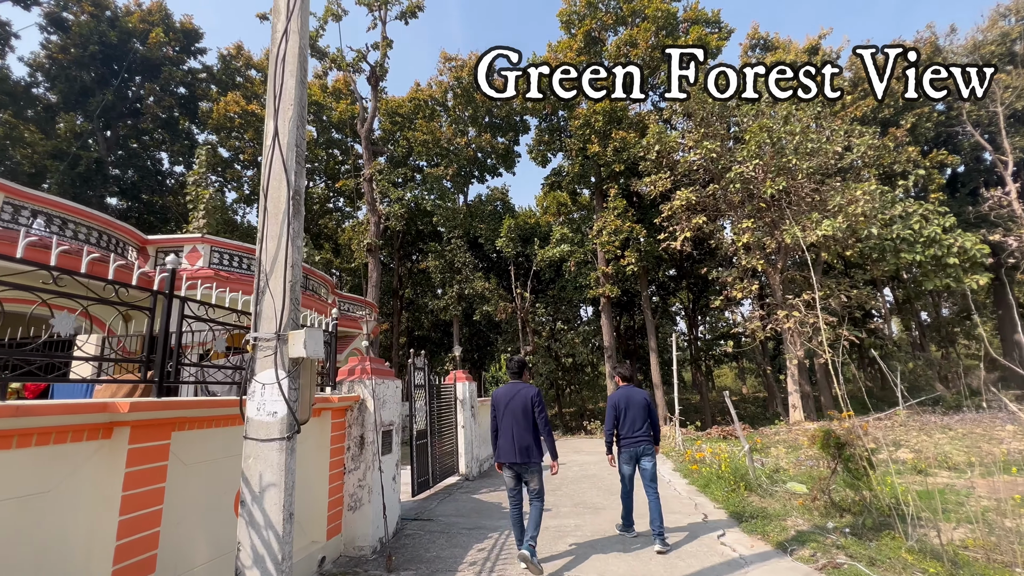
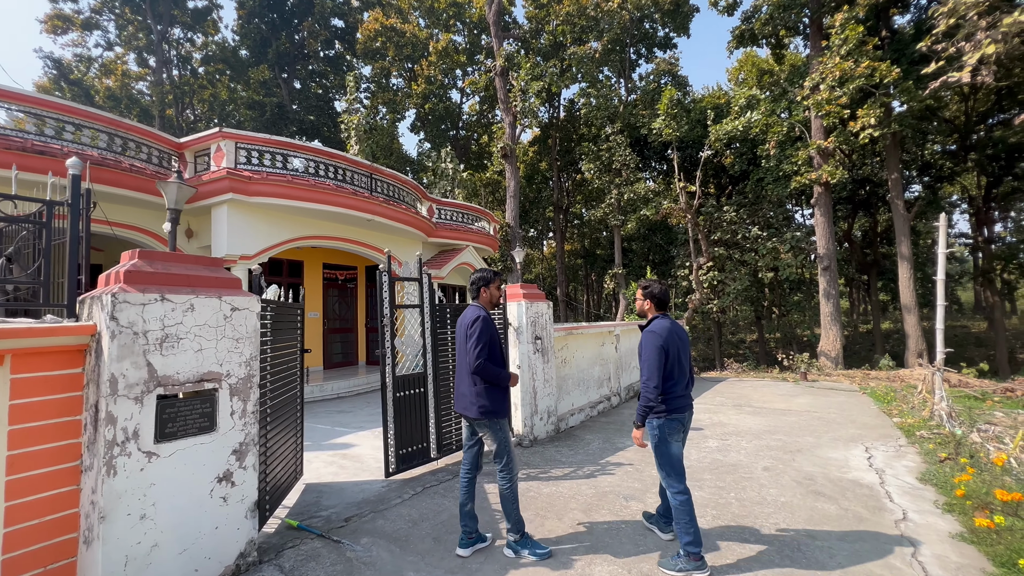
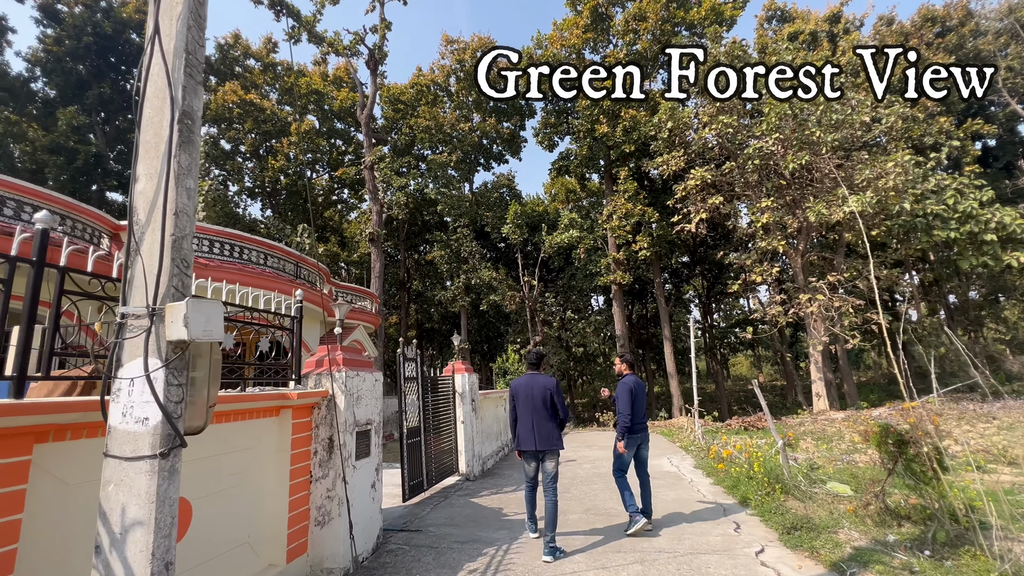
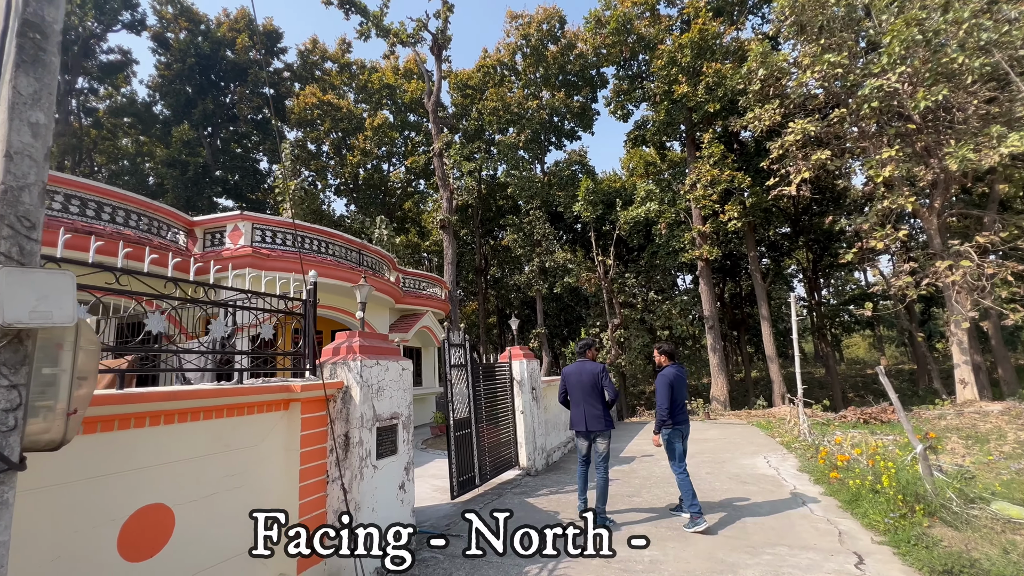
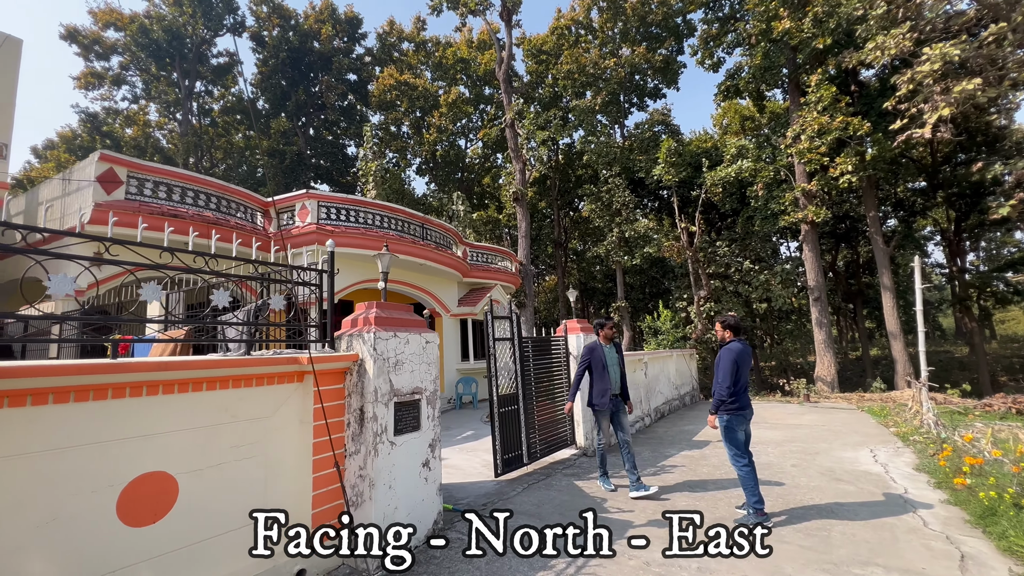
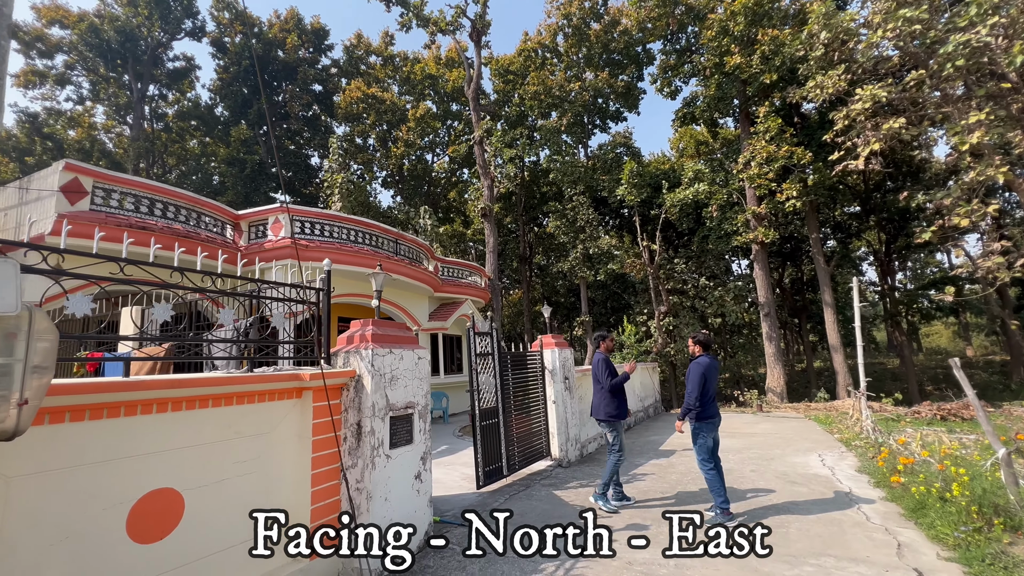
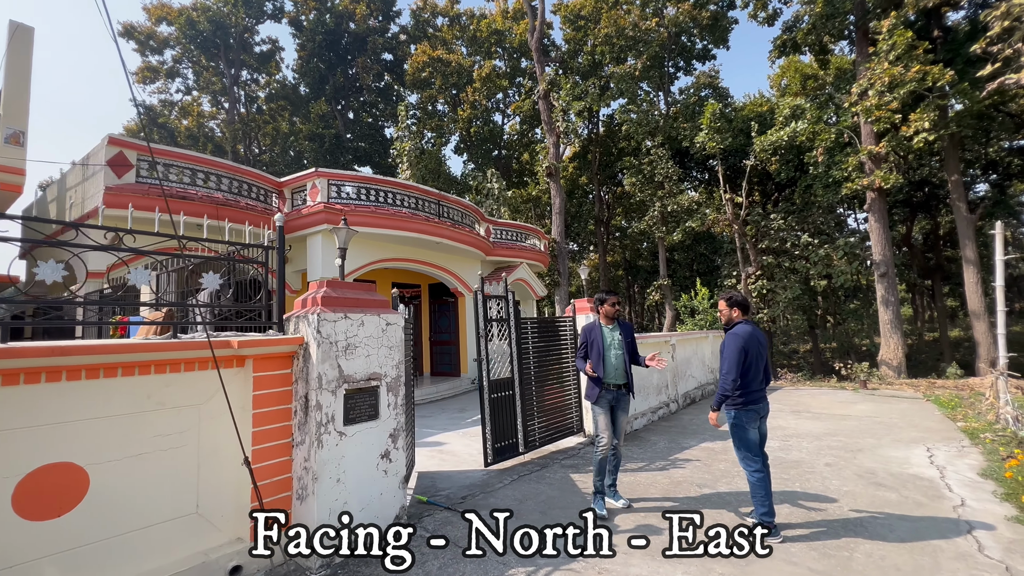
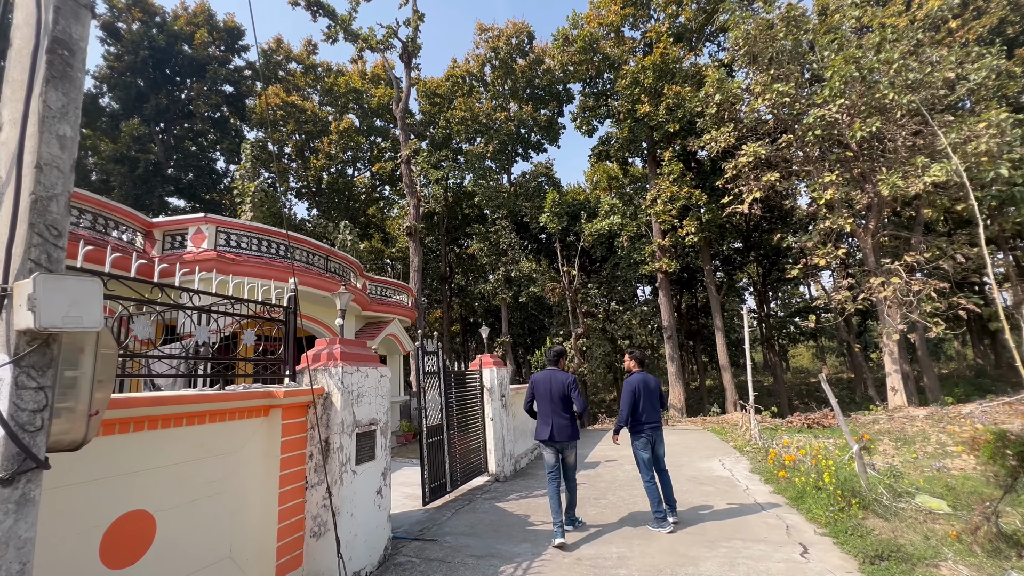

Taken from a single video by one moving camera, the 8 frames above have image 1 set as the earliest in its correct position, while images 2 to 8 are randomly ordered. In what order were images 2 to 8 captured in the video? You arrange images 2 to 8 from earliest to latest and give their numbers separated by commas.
3, 8, 4, 6, 5, 7, 2
